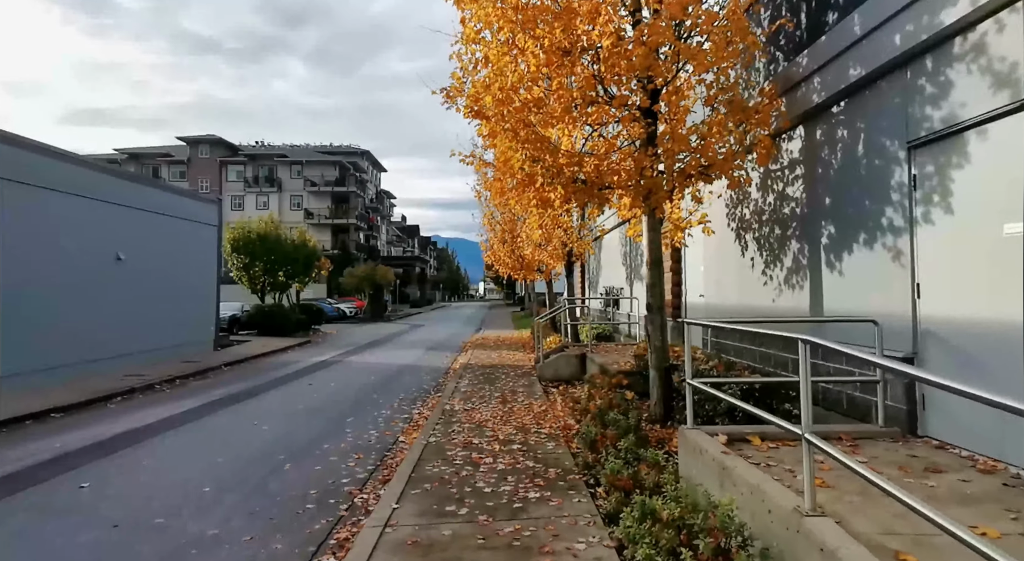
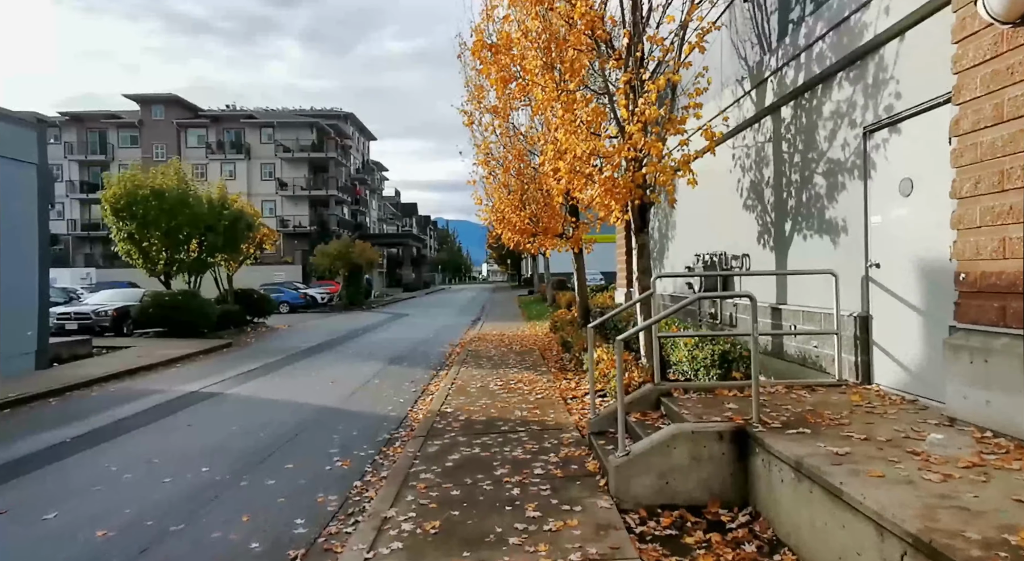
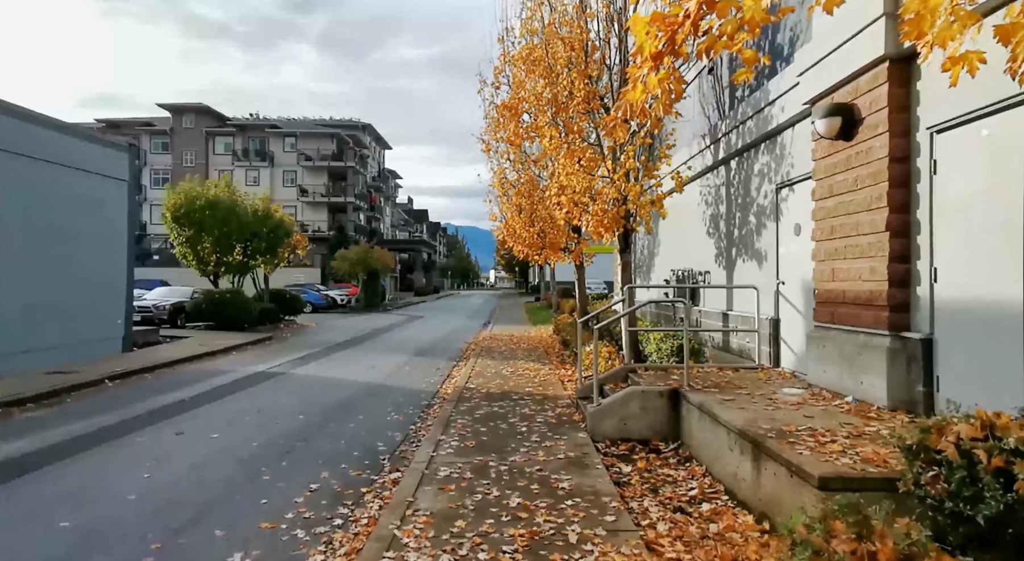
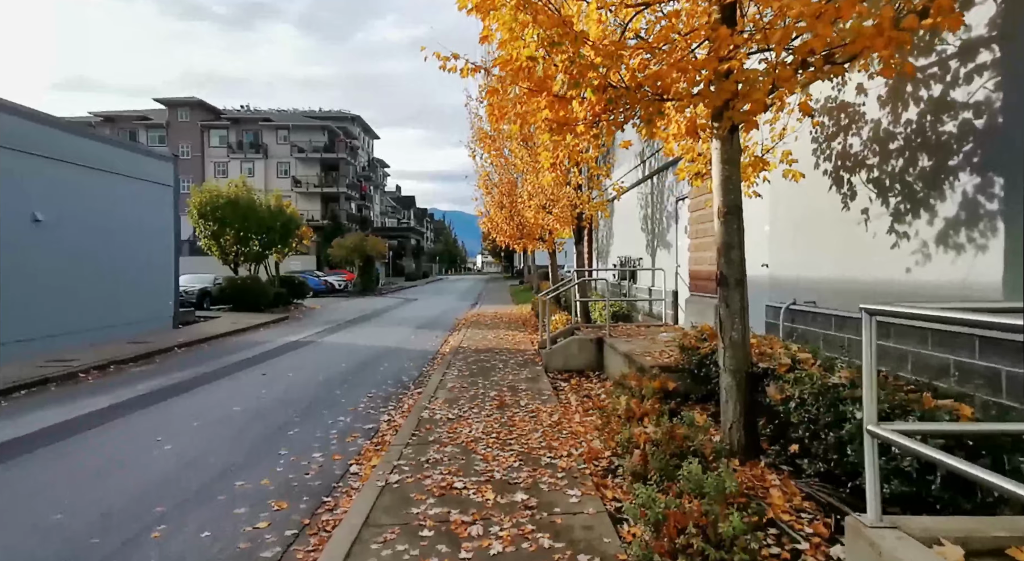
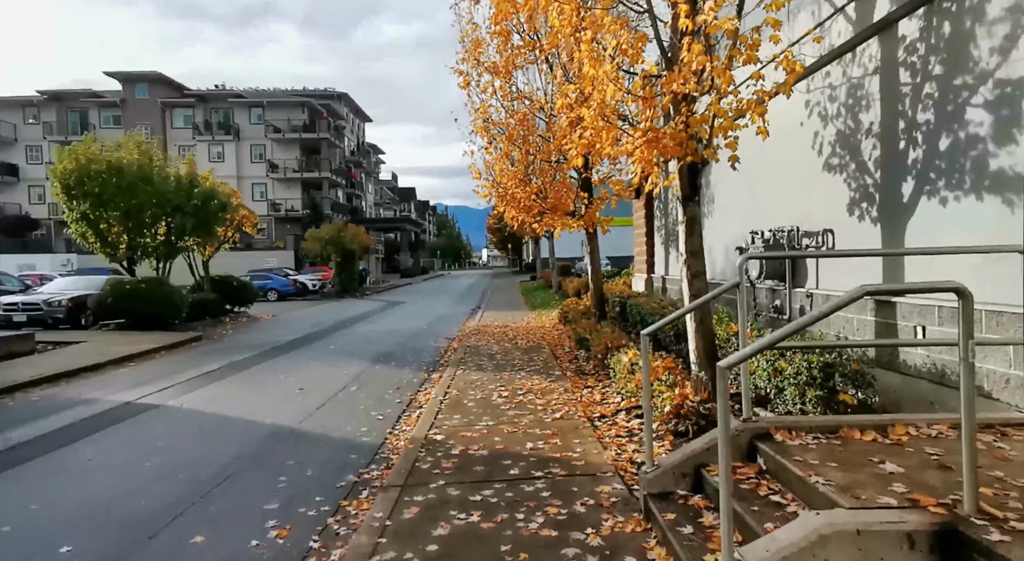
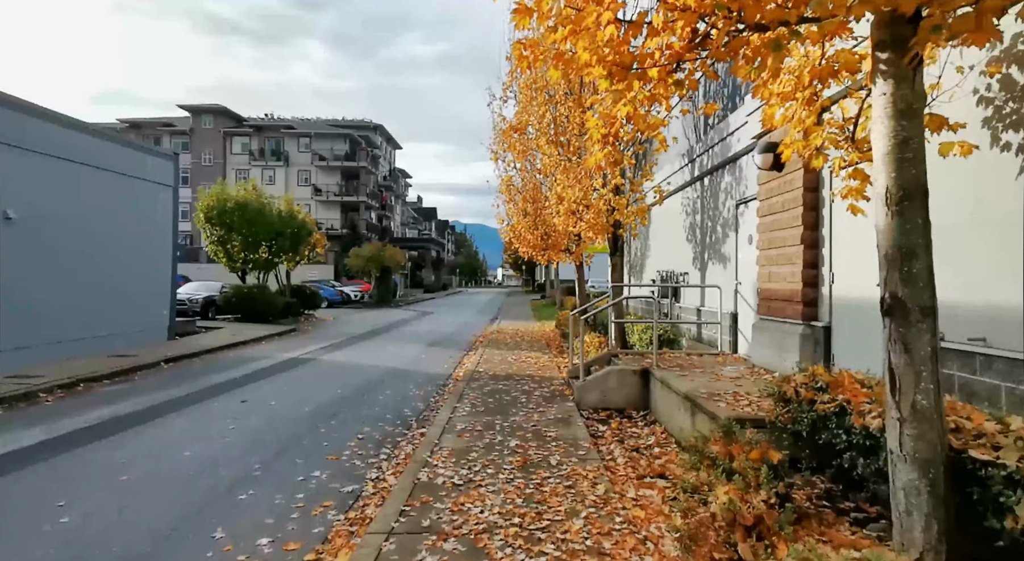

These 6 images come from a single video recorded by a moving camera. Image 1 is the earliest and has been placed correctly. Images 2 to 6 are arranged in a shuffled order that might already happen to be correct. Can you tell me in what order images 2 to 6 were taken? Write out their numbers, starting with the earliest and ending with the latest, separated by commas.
4, 6, 3, 2, 5
